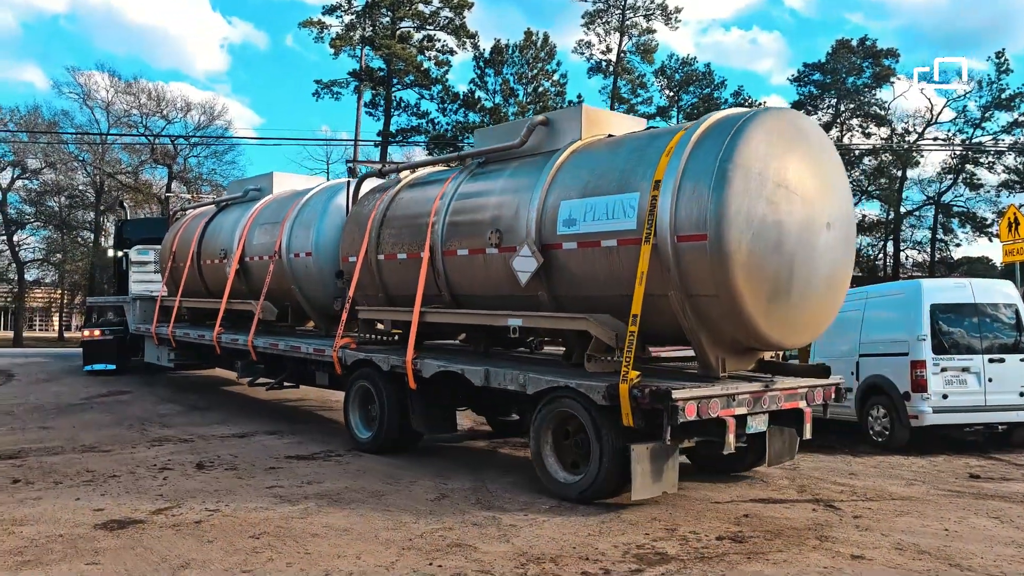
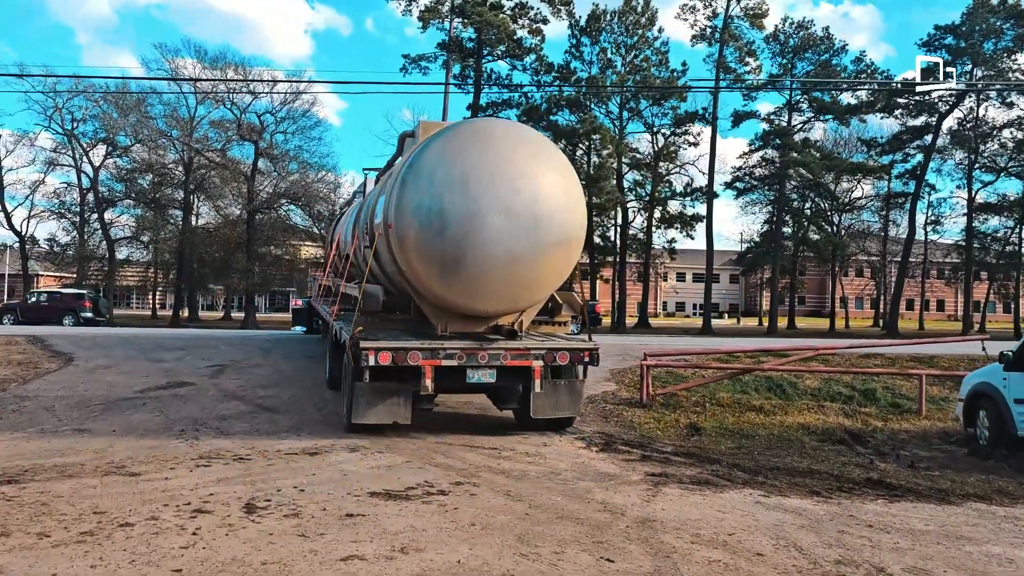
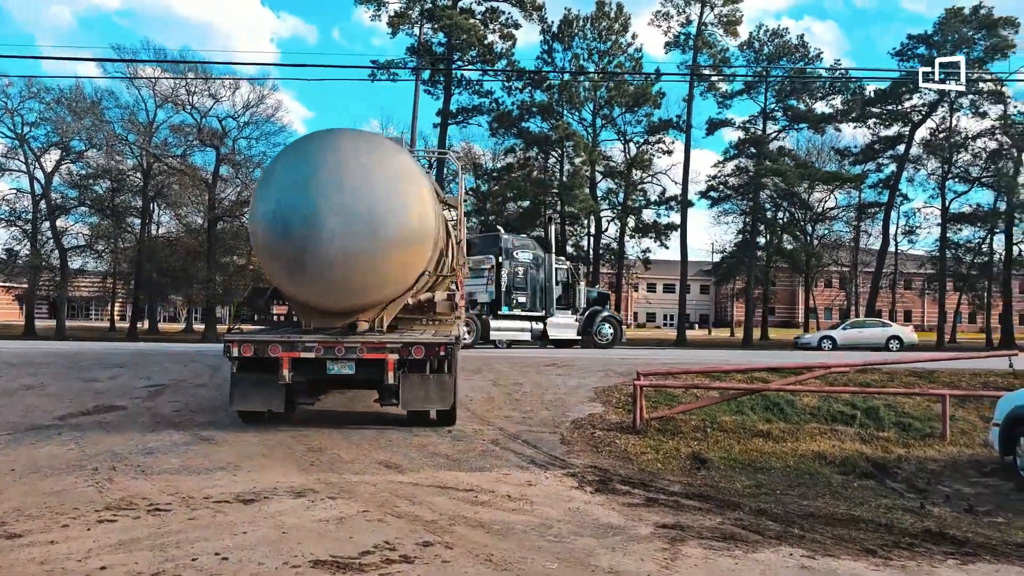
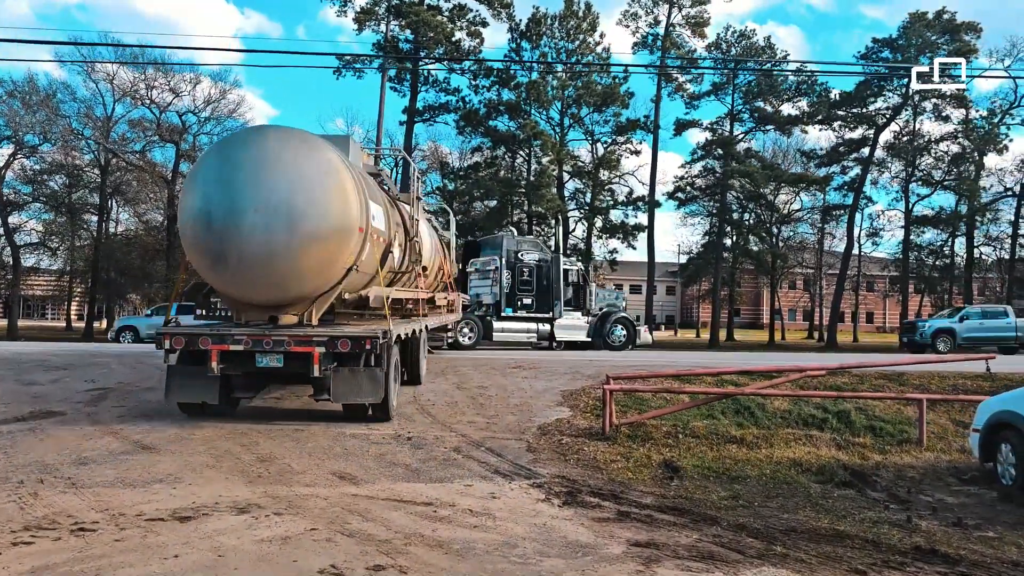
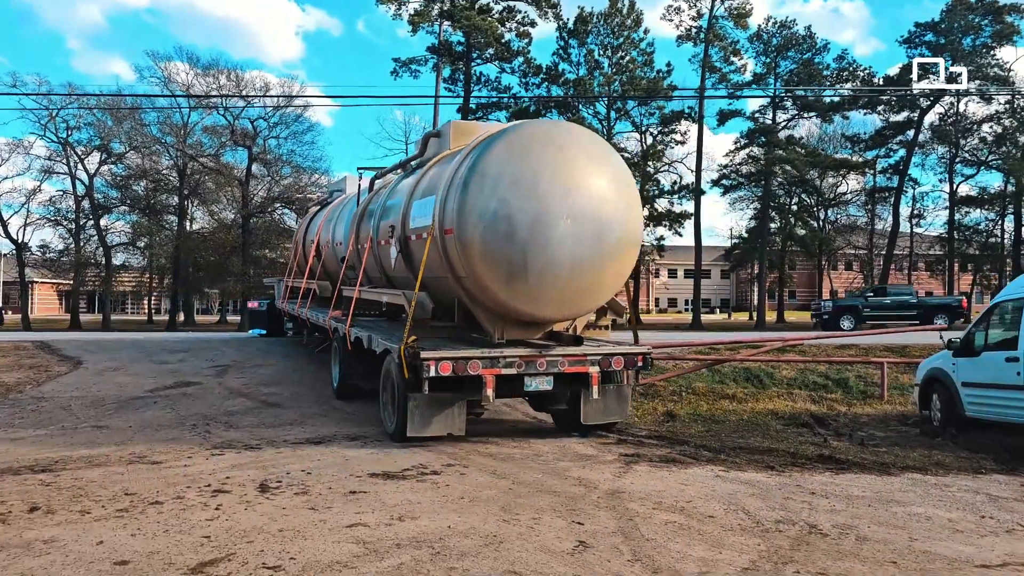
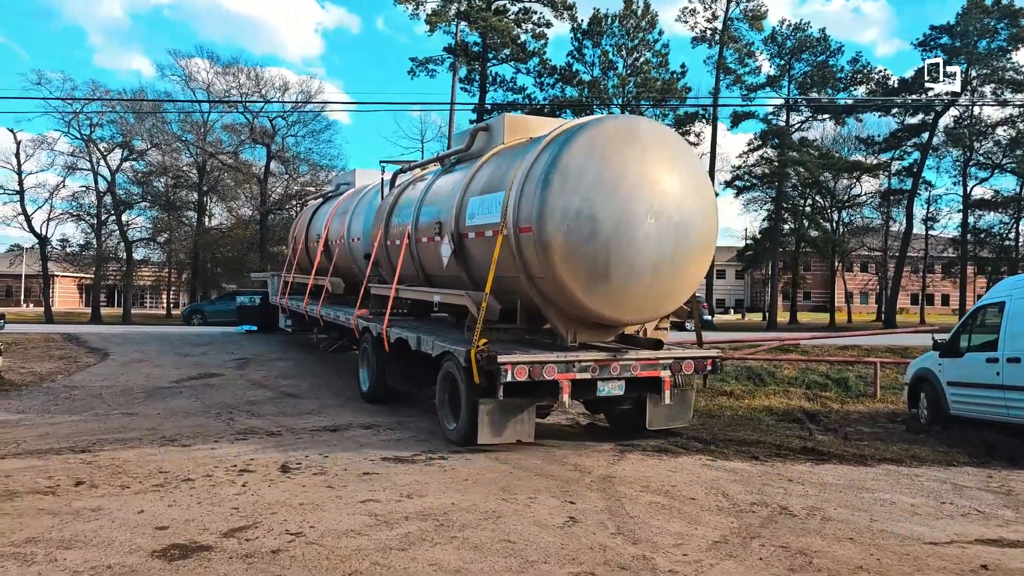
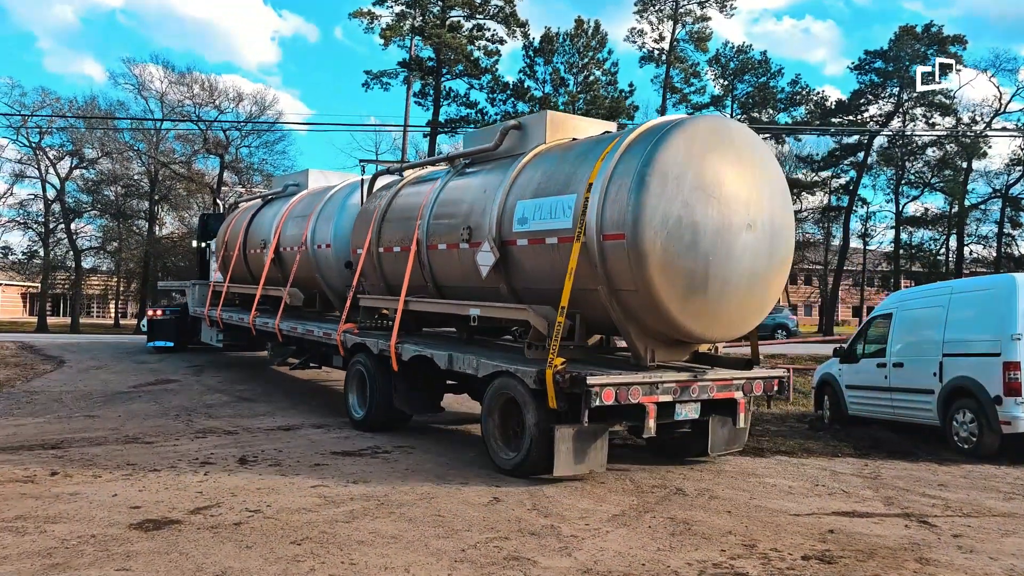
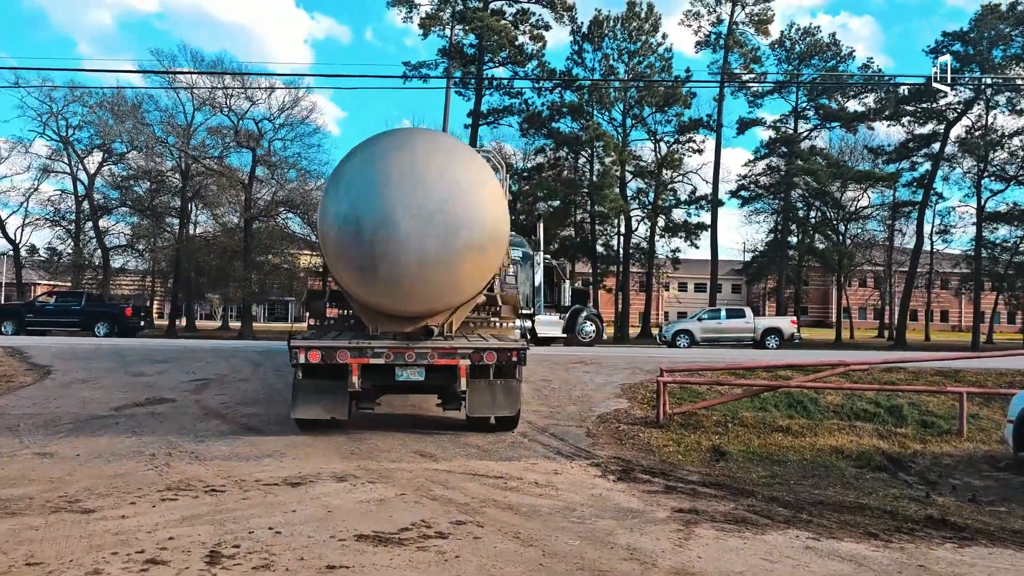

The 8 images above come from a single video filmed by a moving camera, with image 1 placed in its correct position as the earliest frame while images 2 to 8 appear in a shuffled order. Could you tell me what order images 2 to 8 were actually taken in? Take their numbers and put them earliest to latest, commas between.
7, 6, 5, 2, 8, 3, 4
